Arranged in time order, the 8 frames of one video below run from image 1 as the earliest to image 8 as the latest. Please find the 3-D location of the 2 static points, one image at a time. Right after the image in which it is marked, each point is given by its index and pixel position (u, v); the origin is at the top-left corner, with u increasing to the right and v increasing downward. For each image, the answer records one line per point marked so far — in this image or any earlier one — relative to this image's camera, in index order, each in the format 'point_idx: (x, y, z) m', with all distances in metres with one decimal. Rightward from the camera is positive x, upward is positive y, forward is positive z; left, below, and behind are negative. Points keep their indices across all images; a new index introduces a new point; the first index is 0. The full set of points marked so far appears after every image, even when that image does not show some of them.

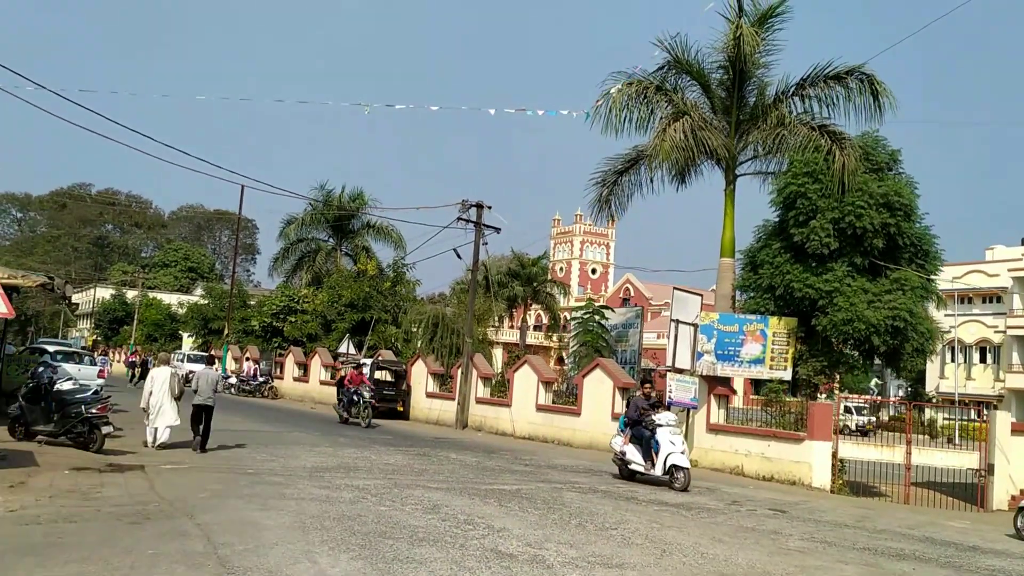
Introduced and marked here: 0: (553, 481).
0: (+0.6, -3.0, +13.7) m
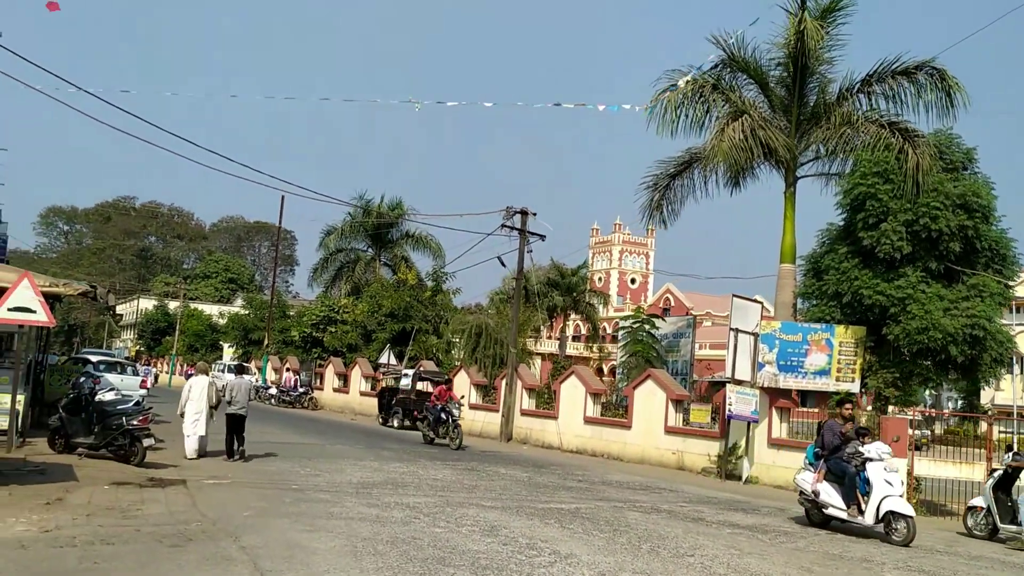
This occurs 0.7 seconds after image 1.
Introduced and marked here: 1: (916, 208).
0: (+1.5, -3.1, +12.9) m
1: (+8.1, +1.6, +17.9) m
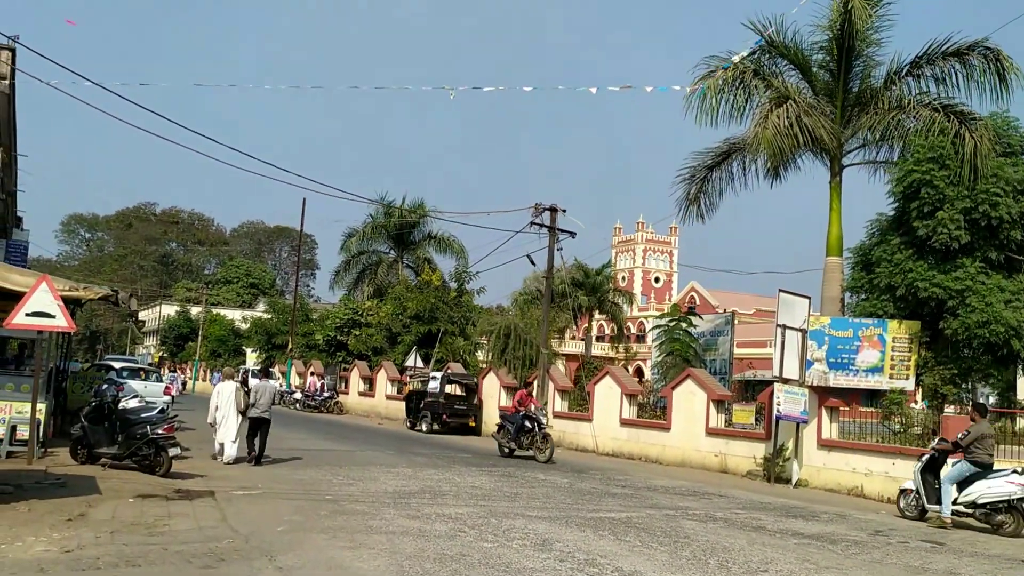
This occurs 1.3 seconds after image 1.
0: (+2.1, -3.0, +12.2) m
1: (+8.8, +1.8, +17.0) m
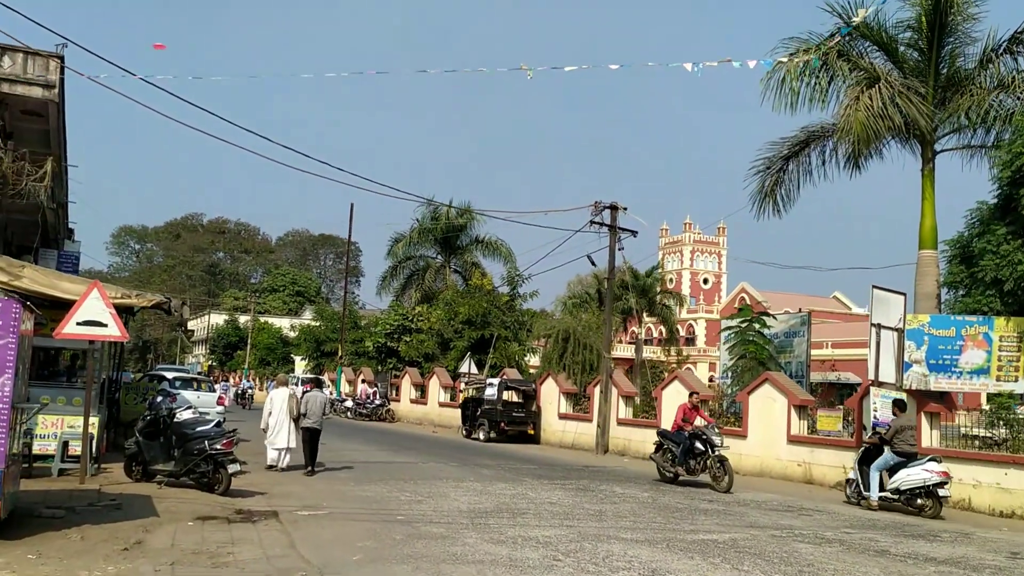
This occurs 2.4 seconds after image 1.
0: (+3.1, -2.9, +11.0) m
1: (+10.0, +1.9, +15.6) m
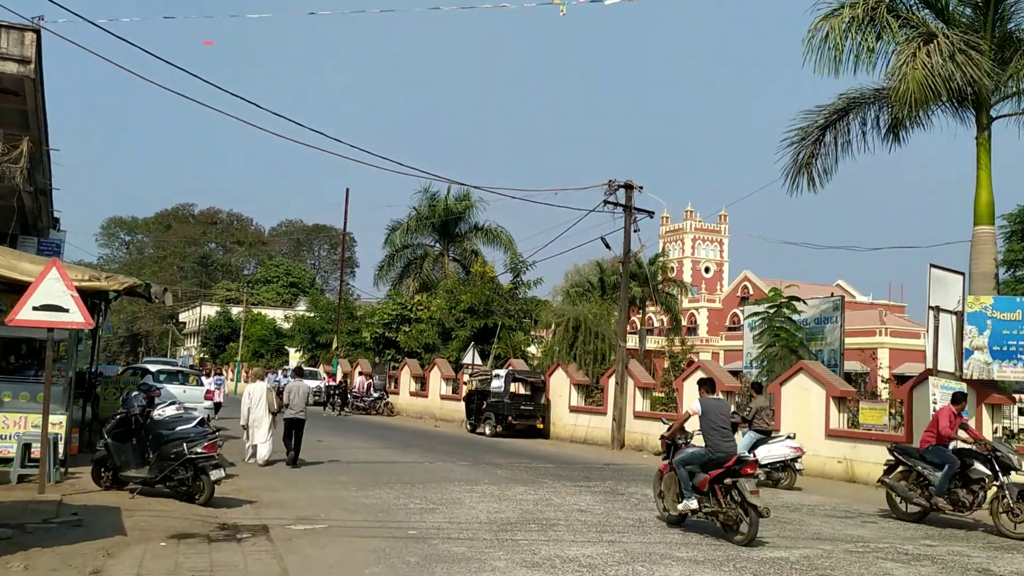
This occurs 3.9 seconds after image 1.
0: (+3.4, -2.7, +9.6) m
1: (+10.2, +2.2, +14.1) m
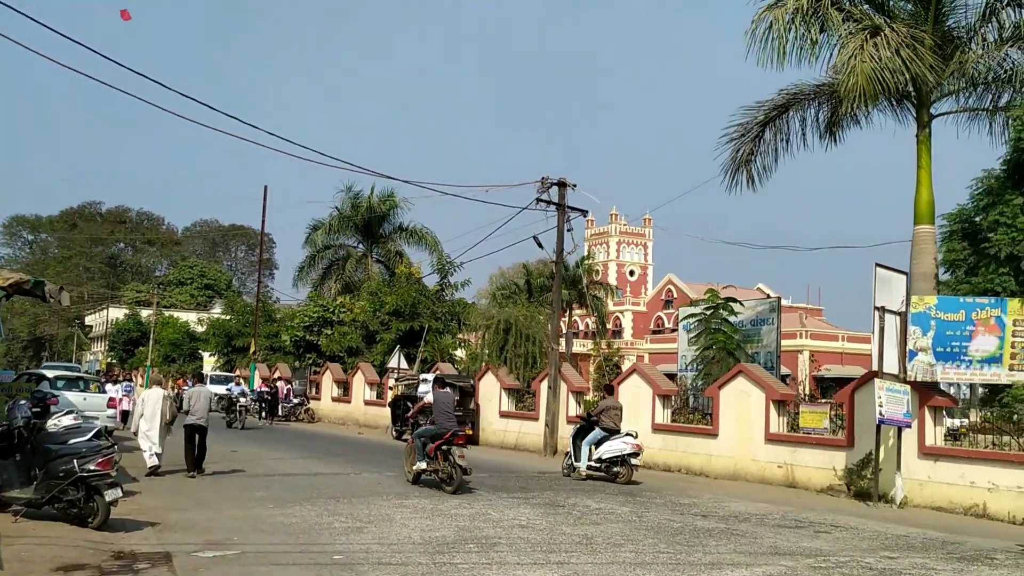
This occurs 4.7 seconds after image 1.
0: (+2.8, -2.7, +9.0) m
1: (+9.2, +2.2, +14.1) m
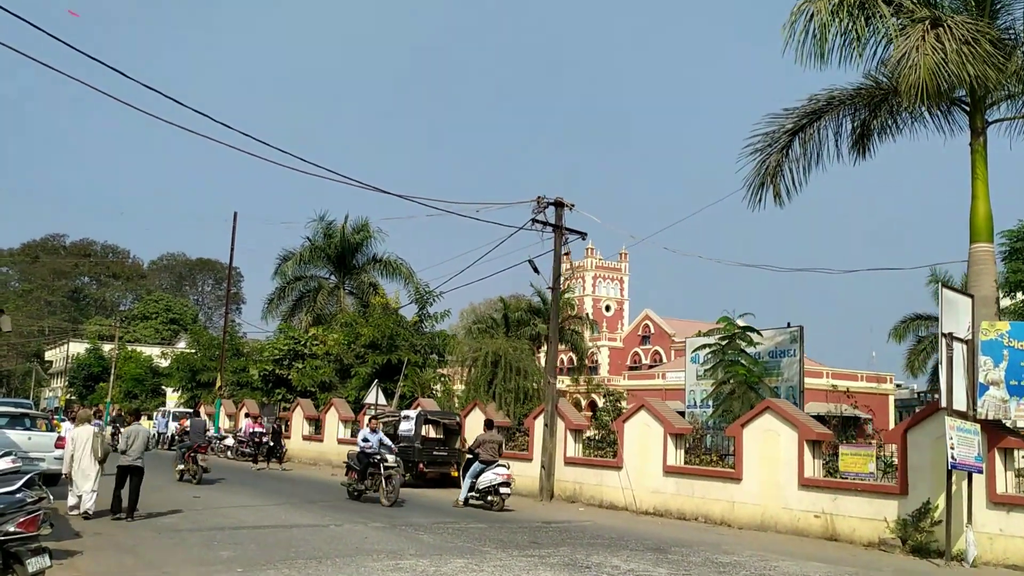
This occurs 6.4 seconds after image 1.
0: (+3.1, -2.8, +7.1) m
1: (+9.3, +1.8, +12.7) m
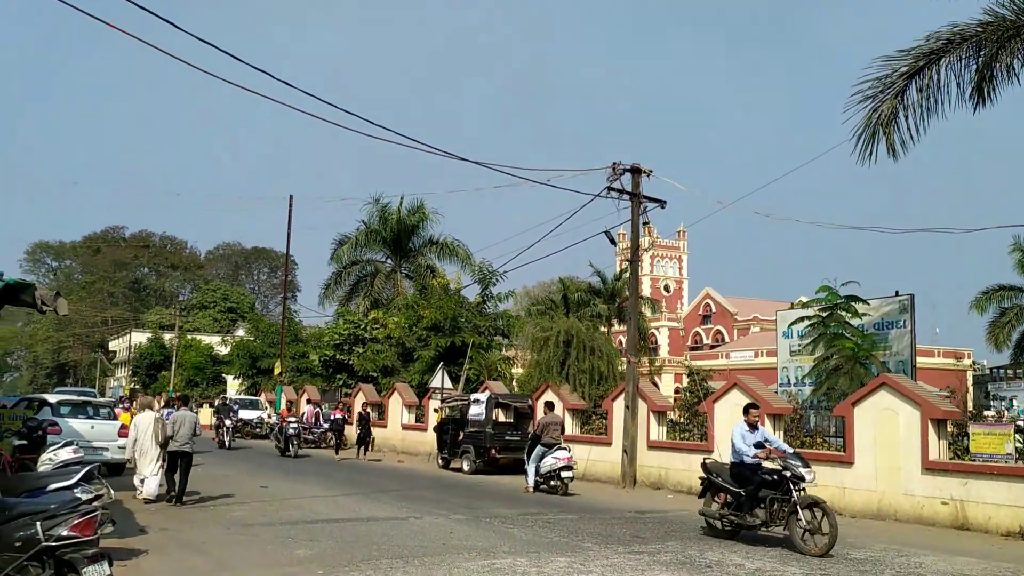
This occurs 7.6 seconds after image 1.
0: (+4.0, -2.4, +5.8) m
1: (+10.4, +2.5, +10.9) m
